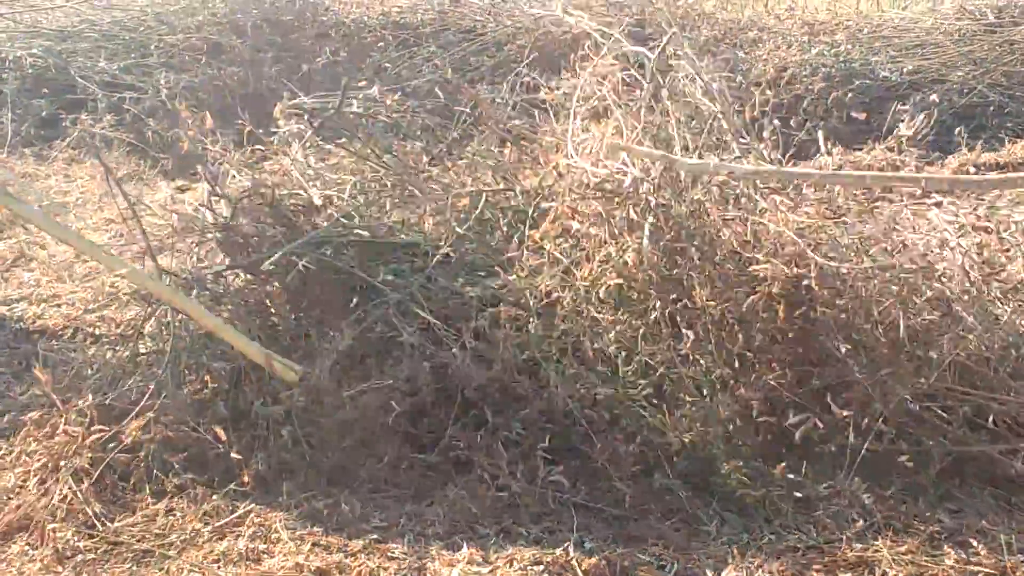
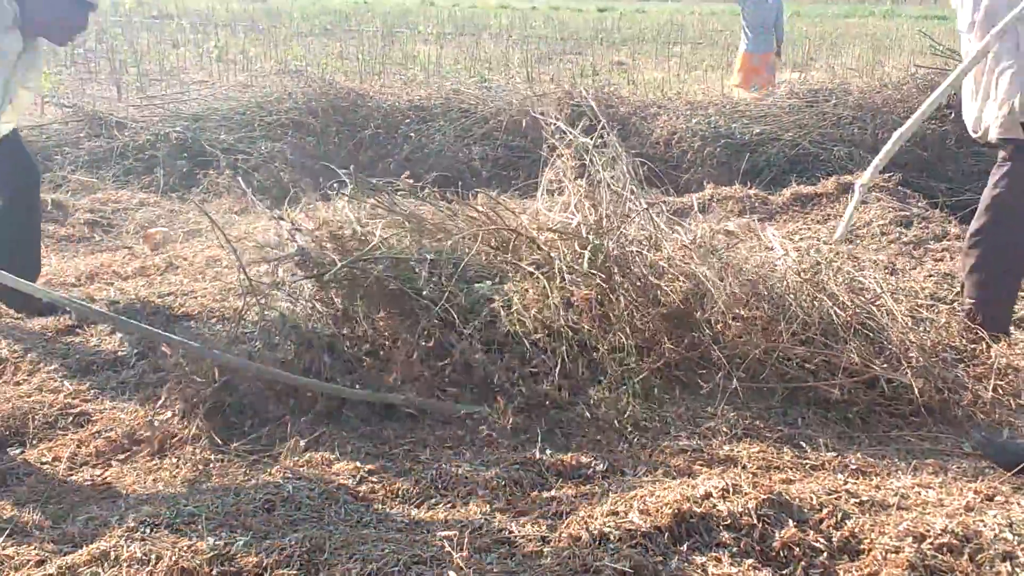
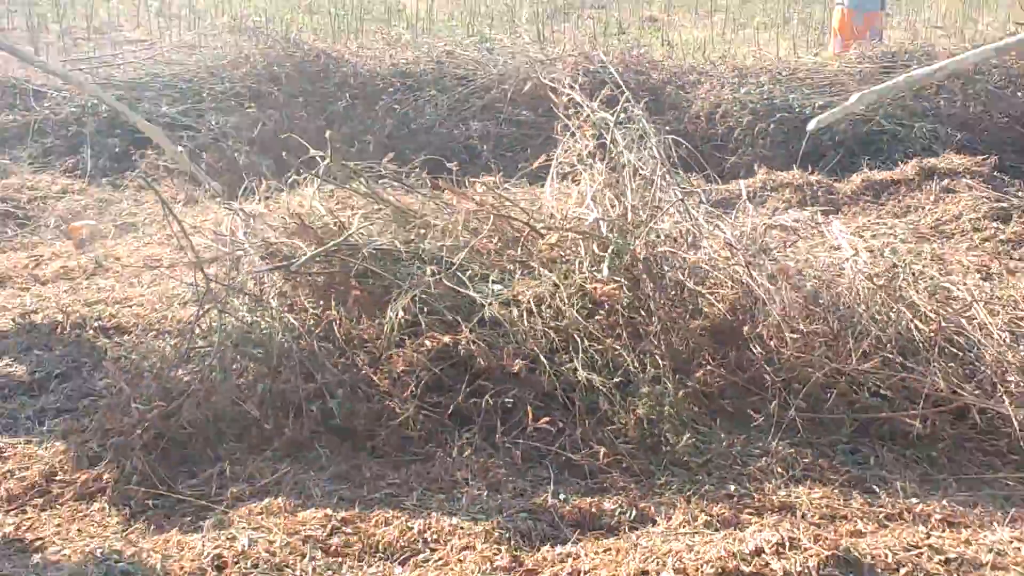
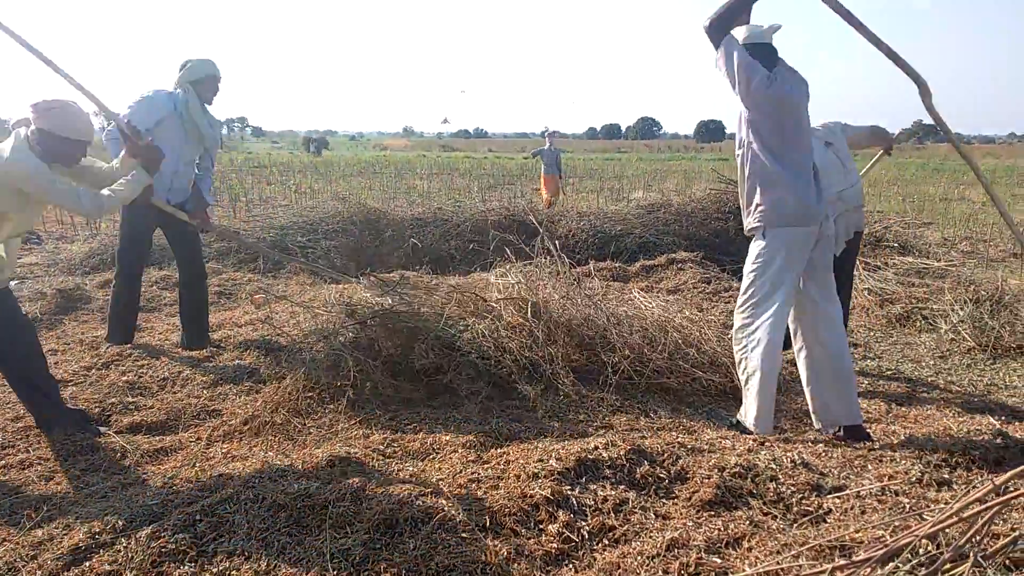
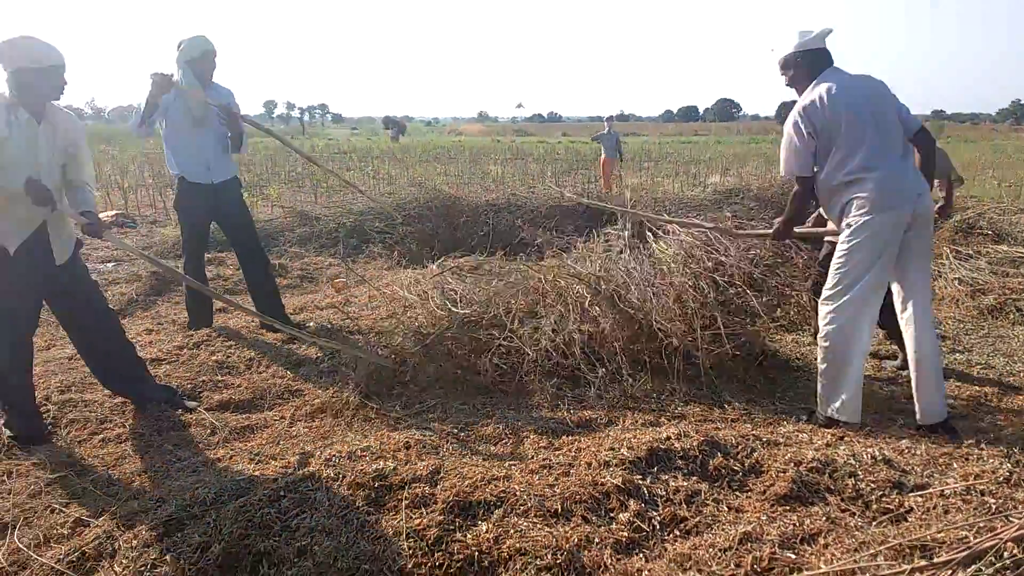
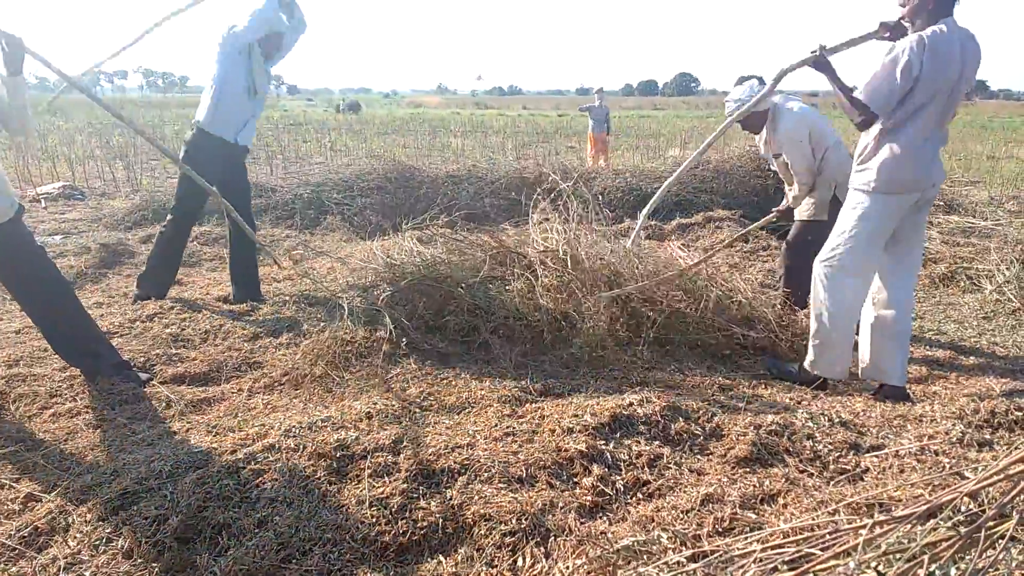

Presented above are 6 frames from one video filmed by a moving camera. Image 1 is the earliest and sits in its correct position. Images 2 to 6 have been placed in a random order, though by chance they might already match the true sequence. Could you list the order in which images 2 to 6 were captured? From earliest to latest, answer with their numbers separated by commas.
3, 2, 6, 4, 5
